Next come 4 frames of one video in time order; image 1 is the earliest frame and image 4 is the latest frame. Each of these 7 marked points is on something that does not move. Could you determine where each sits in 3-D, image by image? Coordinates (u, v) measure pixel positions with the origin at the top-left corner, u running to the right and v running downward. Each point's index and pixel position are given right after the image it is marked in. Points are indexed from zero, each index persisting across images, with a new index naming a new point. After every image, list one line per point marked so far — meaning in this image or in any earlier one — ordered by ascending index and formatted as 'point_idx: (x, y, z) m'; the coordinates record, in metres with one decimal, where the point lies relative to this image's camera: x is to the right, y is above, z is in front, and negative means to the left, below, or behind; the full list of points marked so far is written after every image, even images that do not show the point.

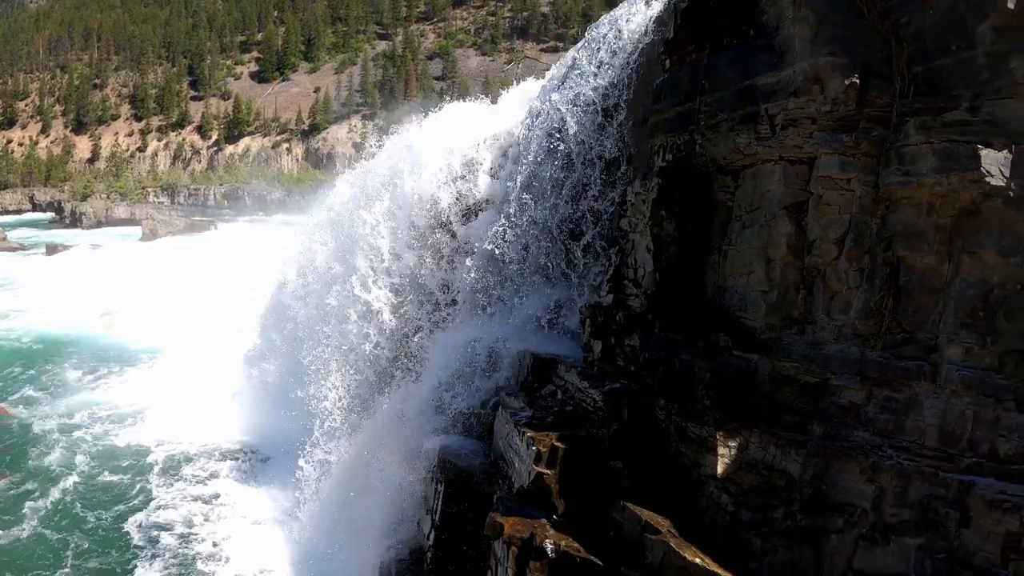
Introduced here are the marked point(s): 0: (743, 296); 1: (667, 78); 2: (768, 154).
0: (+1.4, 0.0, +4.5) m
1: (+1.2, +1.7, +5.5) m
2: (+1.5, +0.8, +4.2) m
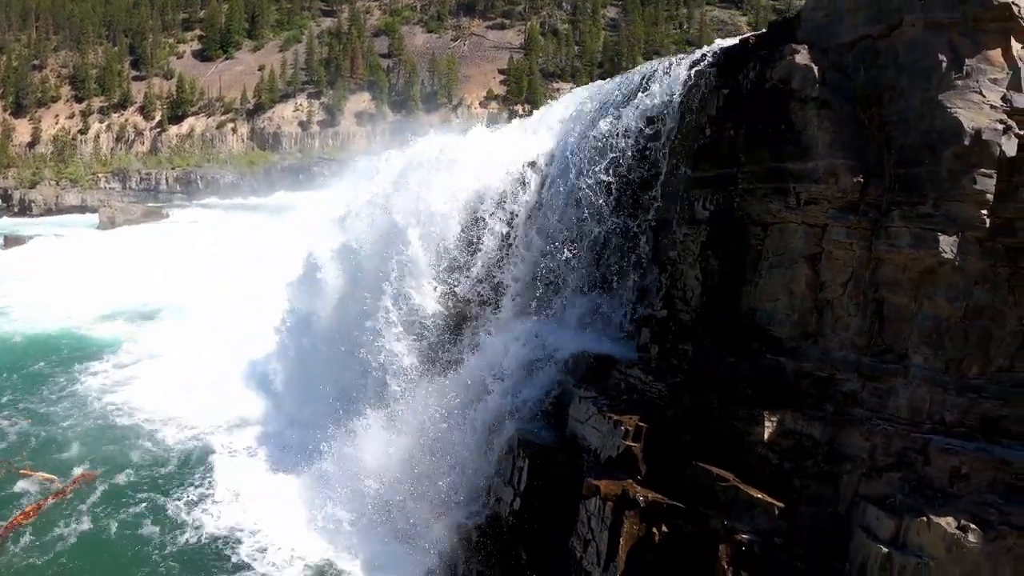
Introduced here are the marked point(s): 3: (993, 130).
0: (+2.3, -0.2, +6.4) m
1: (+2.0, +1.5, +7.3) m
2: (+2.4, +0.6, +6.1) m
3: (+3.4, +1.1, +4.9) m
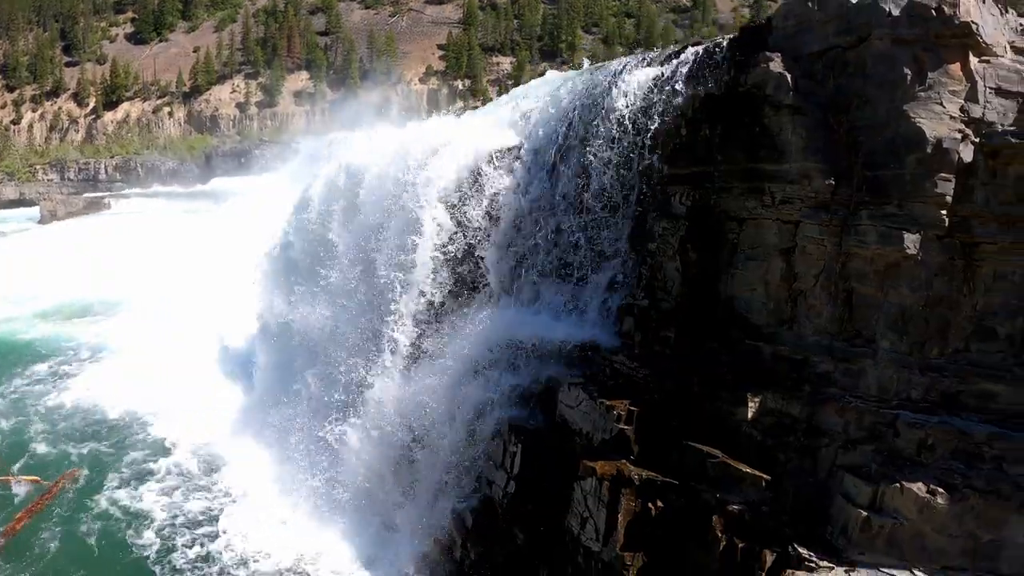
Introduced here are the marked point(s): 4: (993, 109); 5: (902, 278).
0: (+2.3, -0.2, +7.0) m
1: (+1.9, +1.6, +7.8) m
2: (+2.4, +0.7, +6.7) m
3: (+3.4, +1.2, +5.5) m
4: (+3.9, +1.4, +5.7) m
5: (+3.2, +0.1, +5.9) m
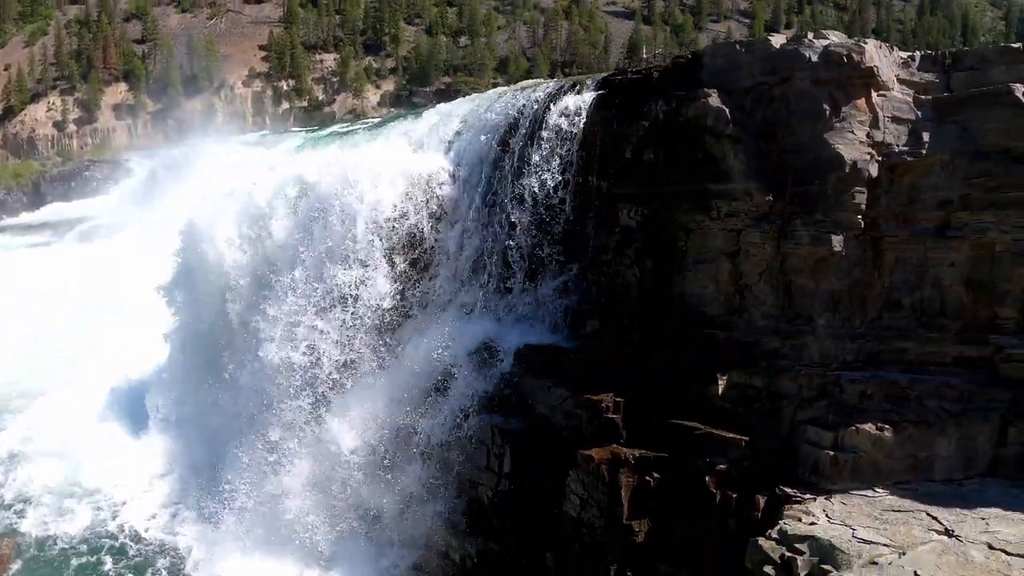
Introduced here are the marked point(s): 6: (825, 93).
0: (+2.3, -0.1, +8.4) m
1: (+1.5, +1.5, +9.1) m
2: (+2.3, +0.7, +8.1) m
3: (+3.5, +1.3, +7.2) m
4: (+3.9, +1.6, +7.4) m
5: (+3.3, +0.2, +7.5) m
6: (+3.1, +2.0, +7.4) m
